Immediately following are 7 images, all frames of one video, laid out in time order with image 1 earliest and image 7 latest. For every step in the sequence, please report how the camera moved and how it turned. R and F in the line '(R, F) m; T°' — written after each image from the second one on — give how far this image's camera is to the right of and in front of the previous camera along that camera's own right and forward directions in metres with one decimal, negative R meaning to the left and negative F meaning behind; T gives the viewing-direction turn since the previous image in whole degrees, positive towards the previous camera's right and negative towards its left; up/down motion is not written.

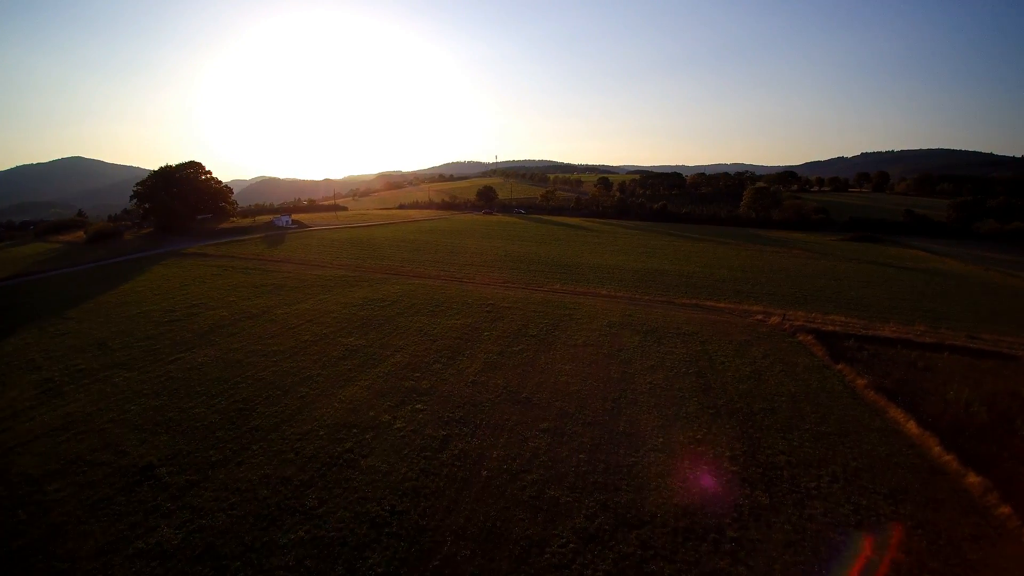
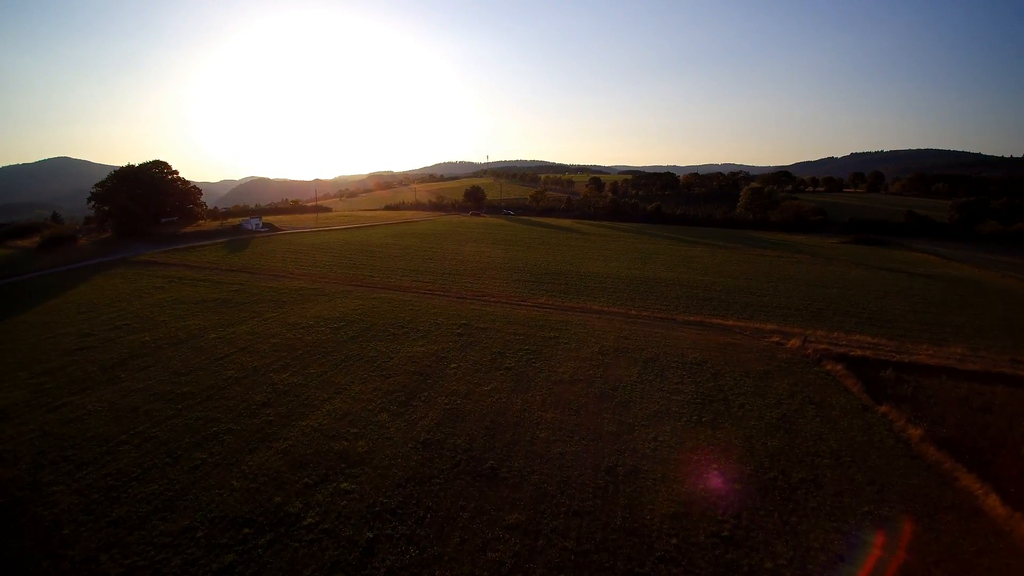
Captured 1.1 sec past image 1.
(+1.0, +4.4) m; +1°
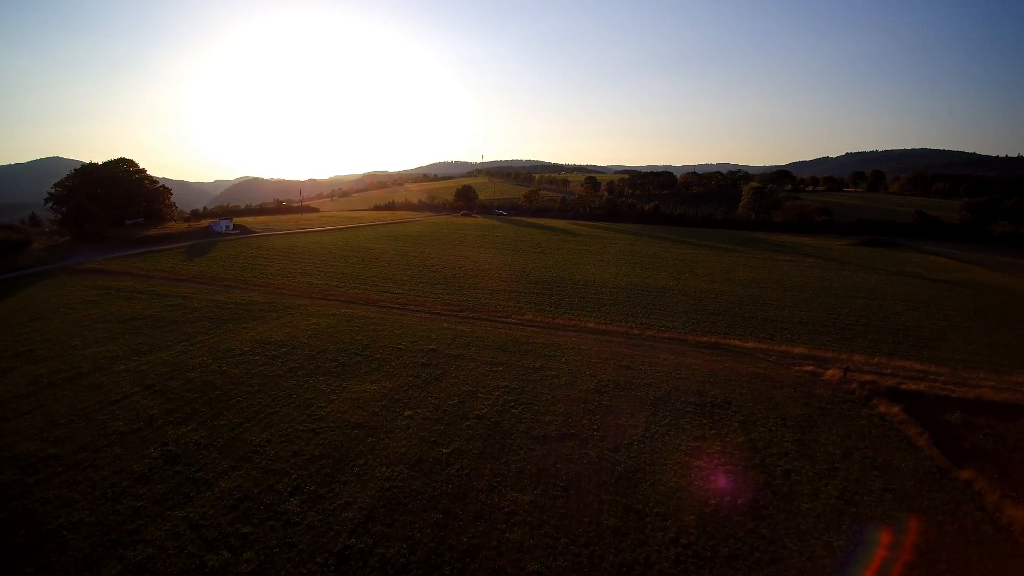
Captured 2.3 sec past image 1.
(+0.9, +4.5) m; 0°
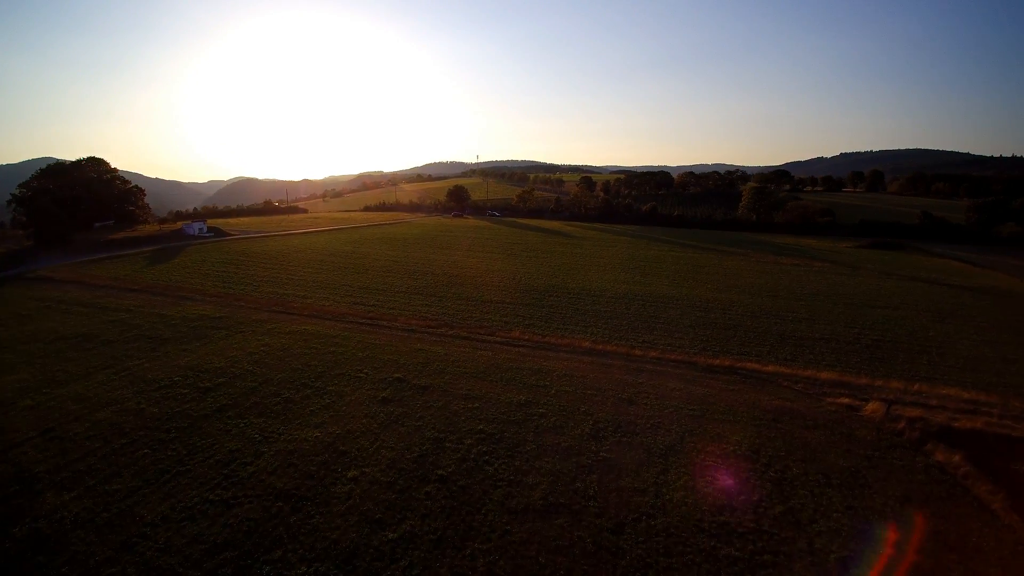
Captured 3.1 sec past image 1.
(+0.6, +3.3) m; 0°
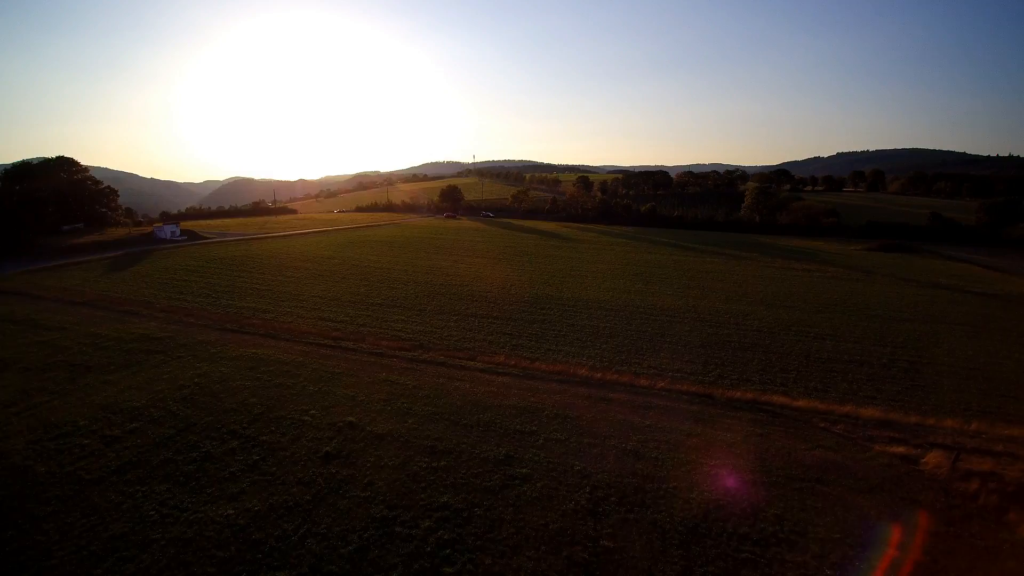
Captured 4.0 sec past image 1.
(+0.6, +3.3) m; 0°
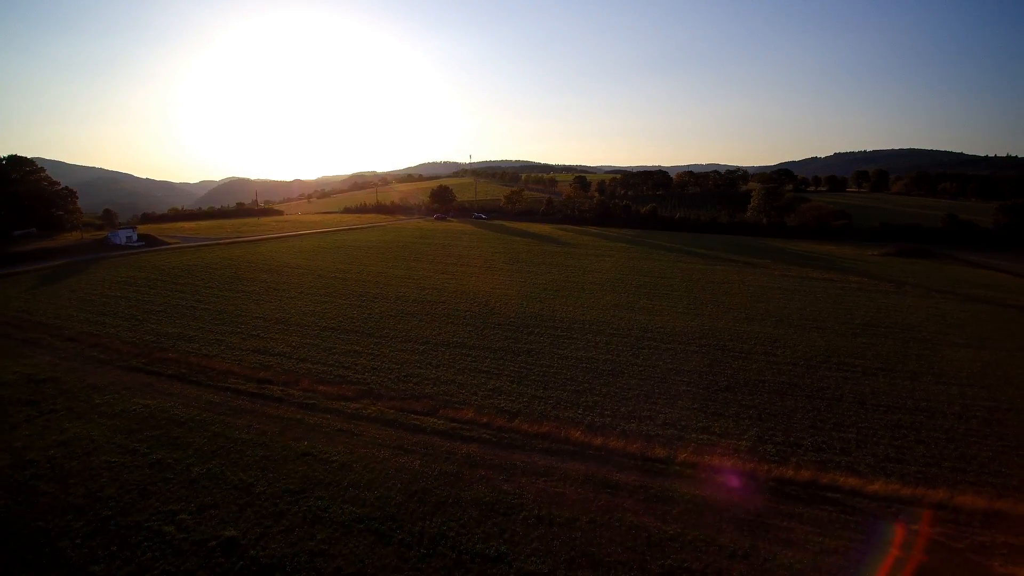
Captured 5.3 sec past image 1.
(+0.9, +4.7) m; 0°
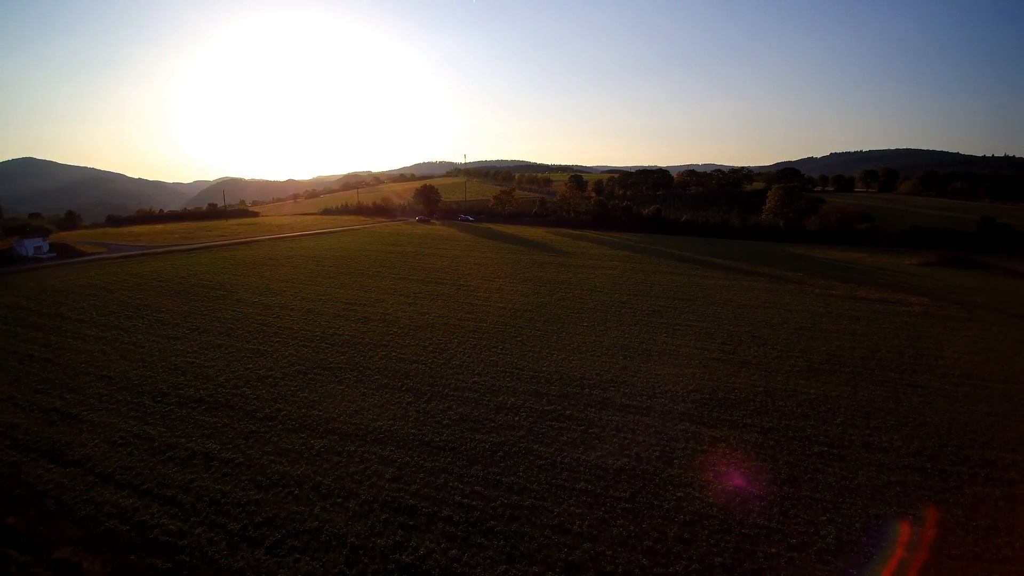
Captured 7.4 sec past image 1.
(+1.2, +7.8) m; 0°
